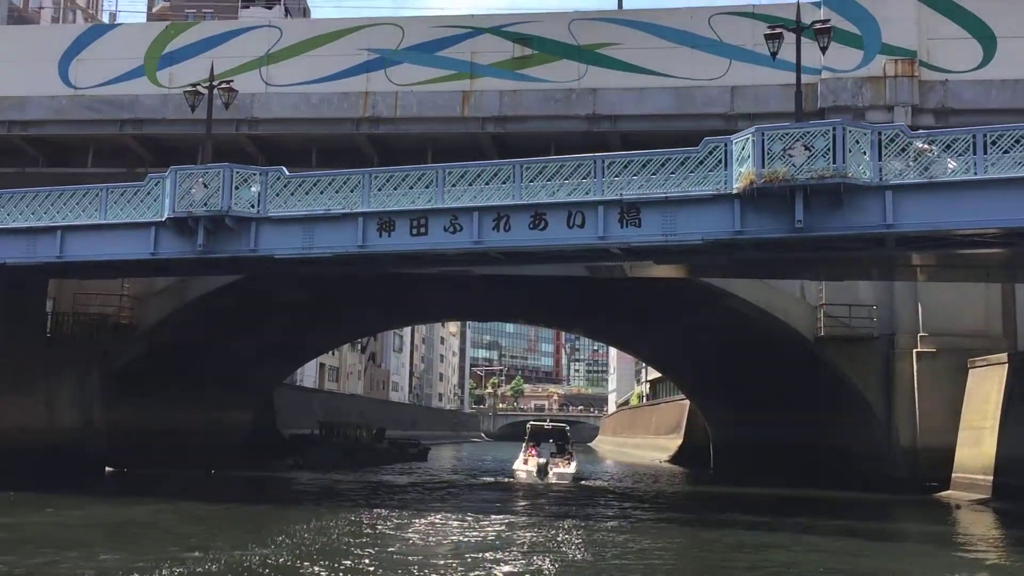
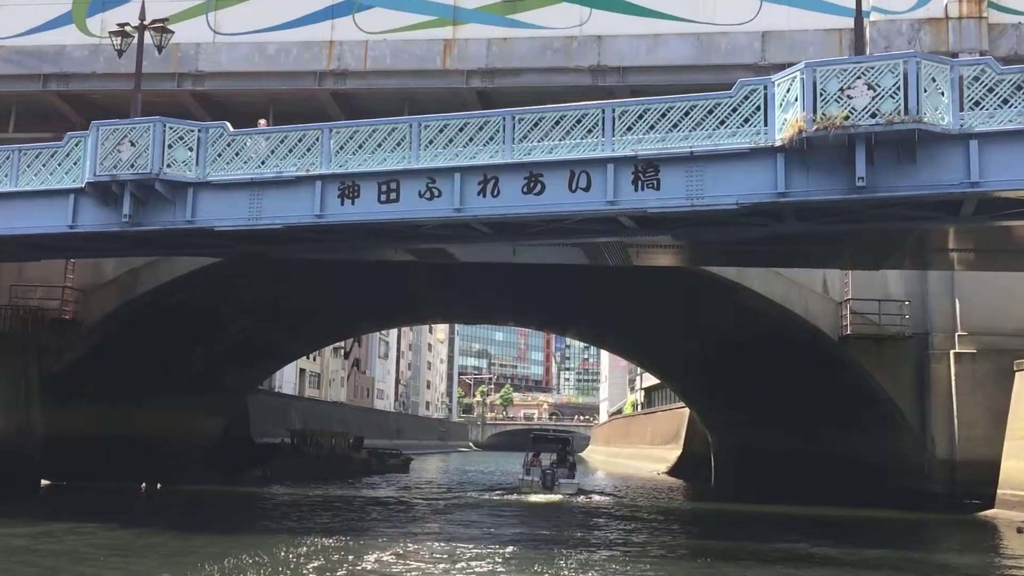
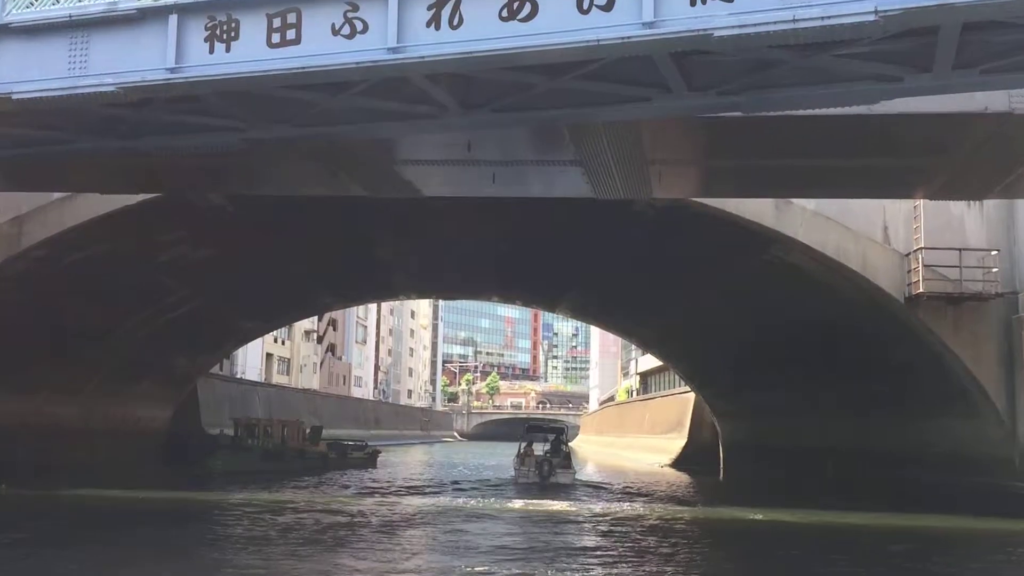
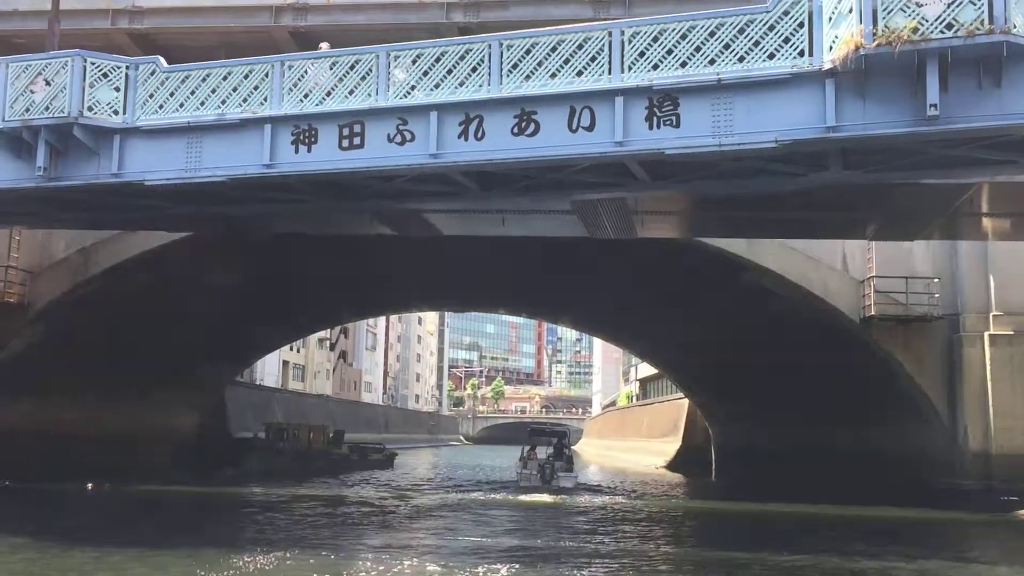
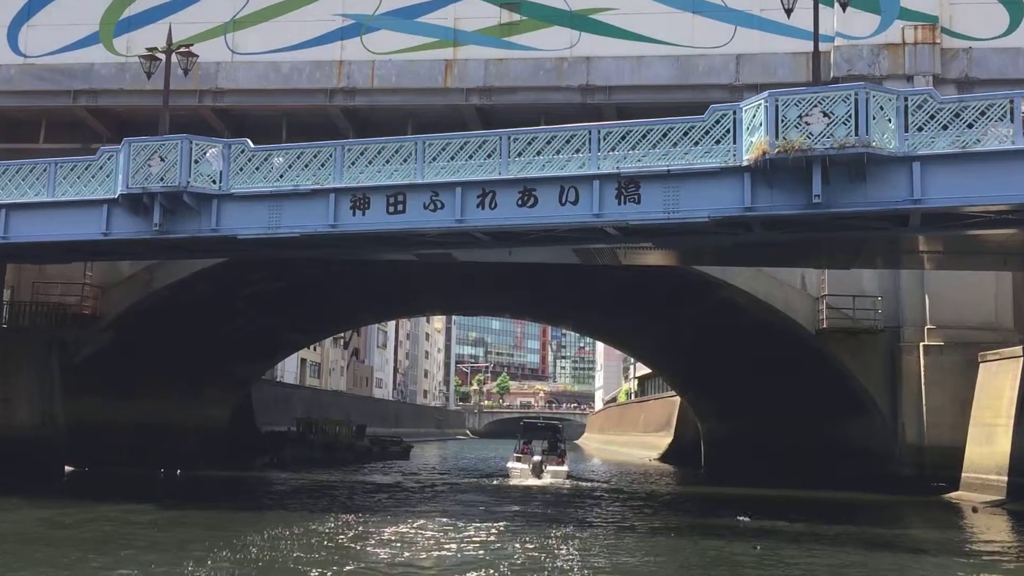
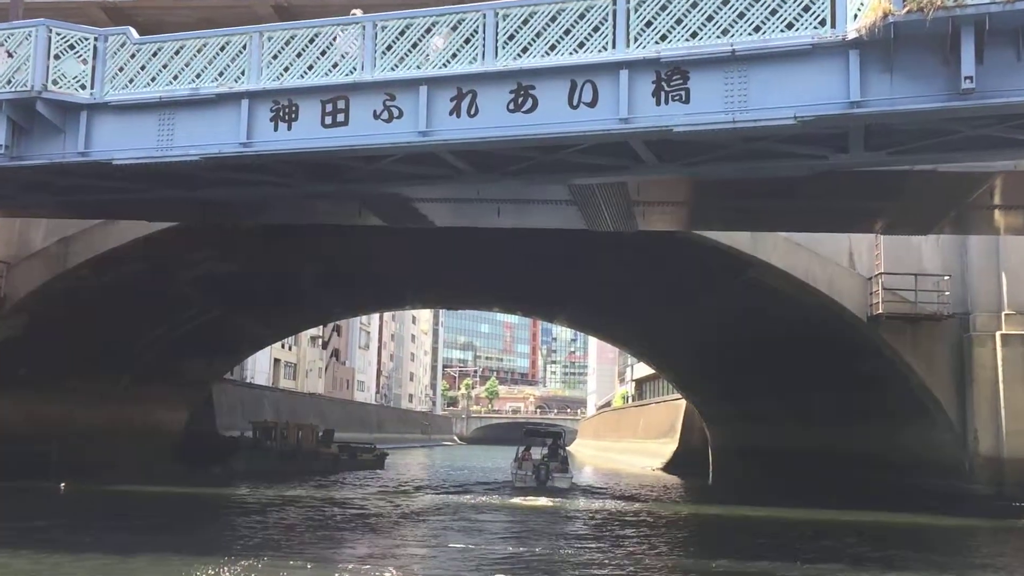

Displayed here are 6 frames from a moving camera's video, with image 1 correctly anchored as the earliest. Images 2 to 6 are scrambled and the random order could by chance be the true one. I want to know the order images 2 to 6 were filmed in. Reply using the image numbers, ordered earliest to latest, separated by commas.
5, 2, 4, 6, 3
